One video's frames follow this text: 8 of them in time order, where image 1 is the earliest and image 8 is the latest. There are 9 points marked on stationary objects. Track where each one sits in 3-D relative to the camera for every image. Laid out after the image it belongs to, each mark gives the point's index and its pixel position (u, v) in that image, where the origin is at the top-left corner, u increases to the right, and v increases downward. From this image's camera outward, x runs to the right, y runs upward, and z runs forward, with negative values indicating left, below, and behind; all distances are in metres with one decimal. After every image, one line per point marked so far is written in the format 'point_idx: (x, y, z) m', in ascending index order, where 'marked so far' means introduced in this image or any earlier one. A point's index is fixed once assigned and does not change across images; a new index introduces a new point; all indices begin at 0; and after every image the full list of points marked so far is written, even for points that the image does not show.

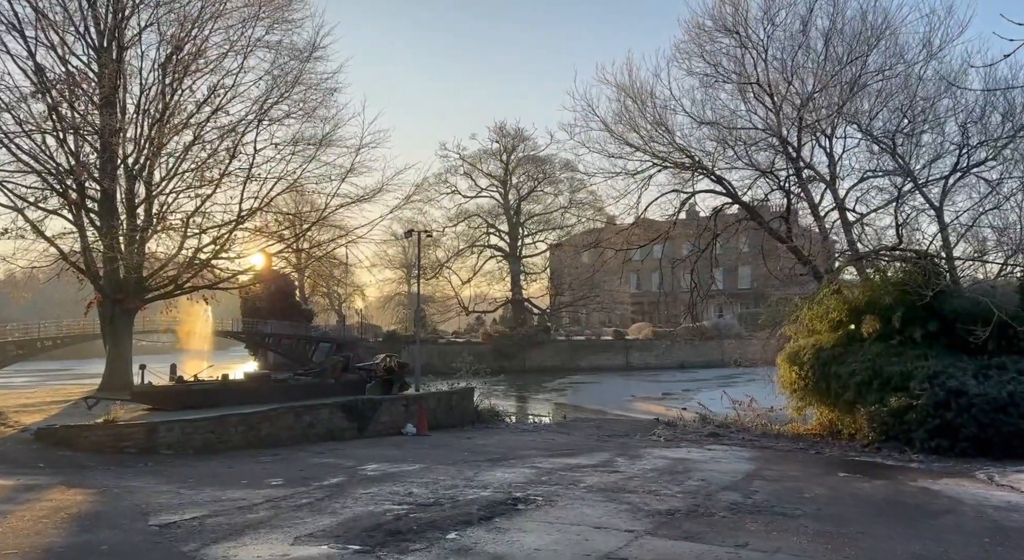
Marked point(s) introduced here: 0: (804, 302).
0: (+5.1, -0.4, +14.0) m
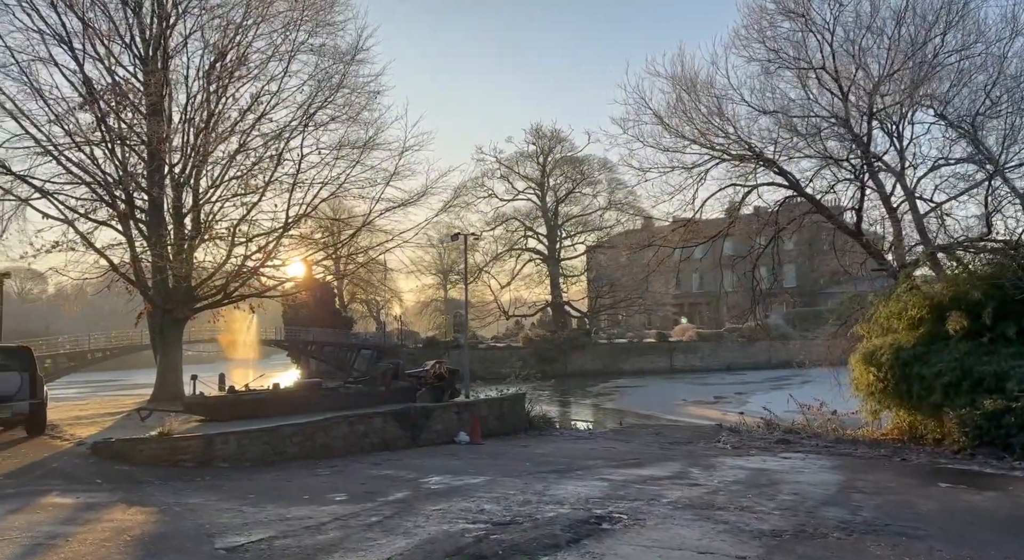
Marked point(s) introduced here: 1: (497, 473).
0: (+6.1, -0.3, +13.3) m
1: (-0.2, -2.6, +10.7) m
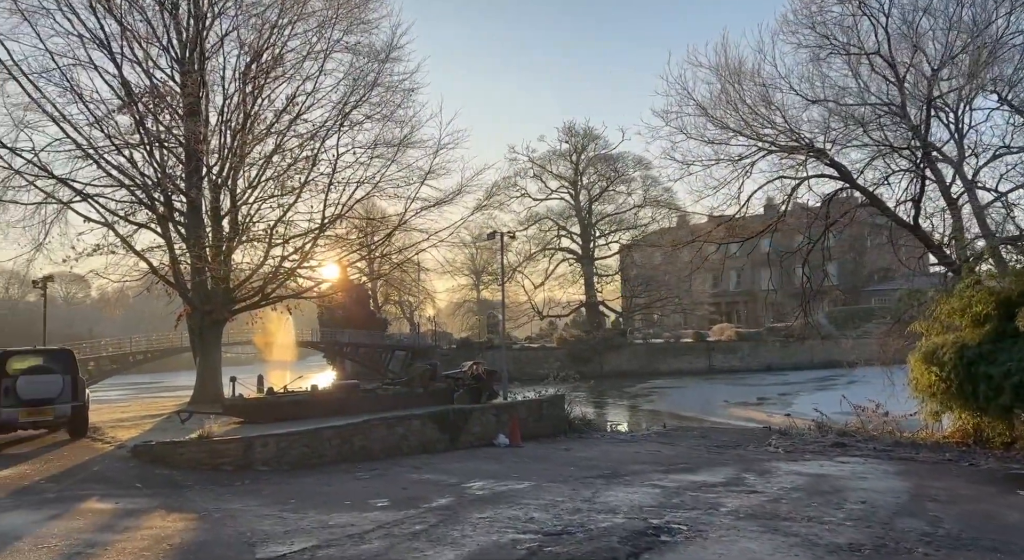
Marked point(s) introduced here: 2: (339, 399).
0: (+6.7, -0.3, +12.7) m
1: (+0.4, -2.6, +10.3) m
2: (-3.6, -2.5, +16.8) m
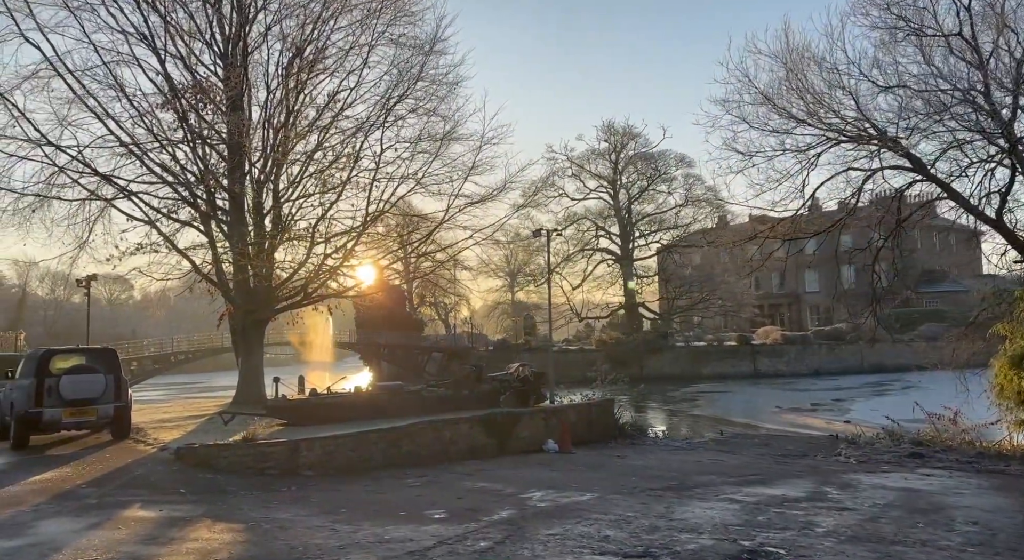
0: (+7.6, -0.3, +11.8) m
1: (+1.2, -2.5, +9.7) m
2: (-2.6, -2.5, +16.3) m
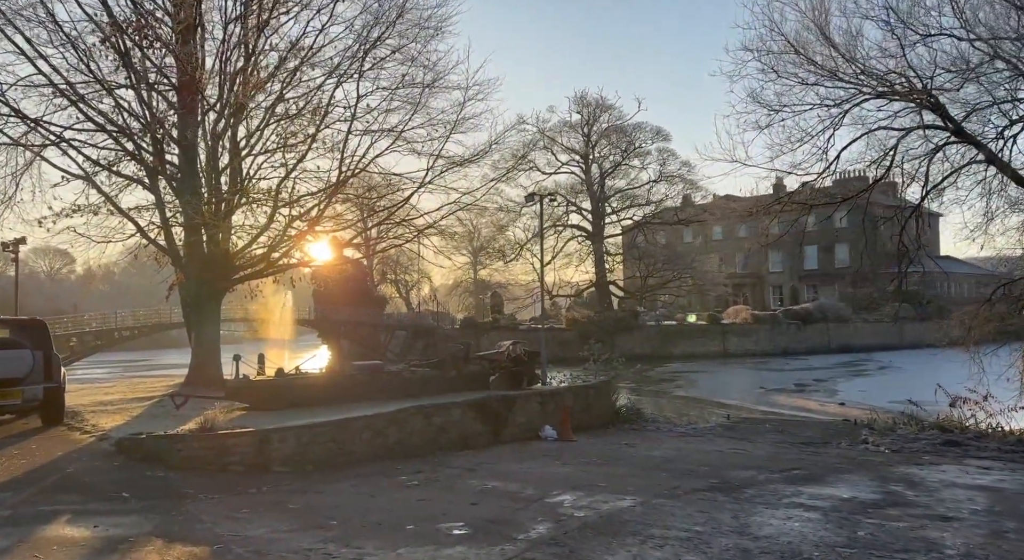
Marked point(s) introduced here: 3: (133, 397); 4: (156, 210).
0: (+7.7, +0.1, +10.5) m
1: (+1.4, -2.1, +8.1) m
2: (-2.8, -1.8, +14.5) m
3: (-7.9, -2.4, +16.8) m
4: (-7.0, +1.4, +15.6) m
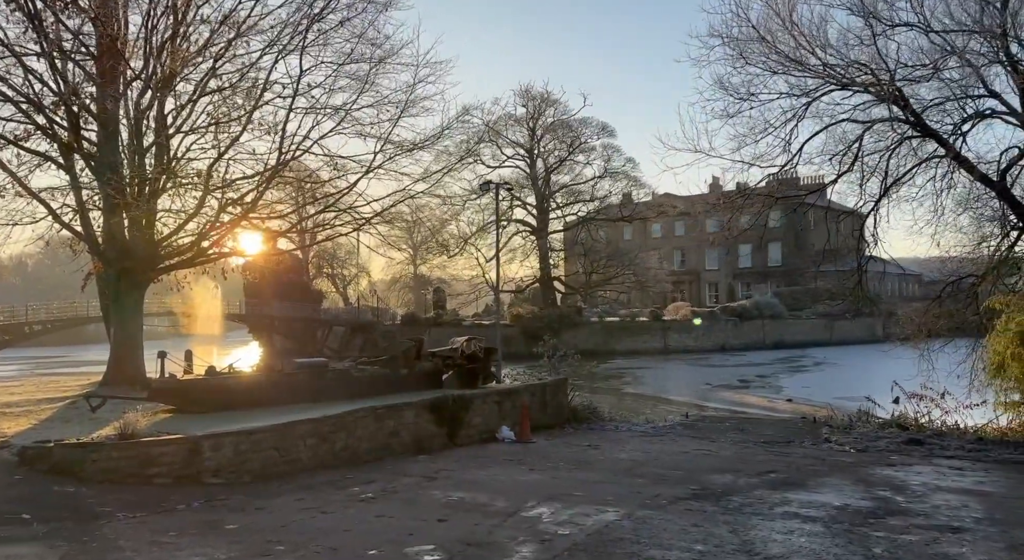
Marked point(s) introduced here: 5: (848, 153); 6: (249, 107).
0: (+7.2, +0.2, +10.2) m
1: (+1.1, -2.0, +7.4) m
2: (-3.6, -1.7, +13.4) m
3: (-8.9, -2.2, +15.4) m
4: (-7.8, +1.6, +14.2) m
5: (+6.6, +2.5, +15.6) m
6: (-4.7, +3.1, +14.1) m
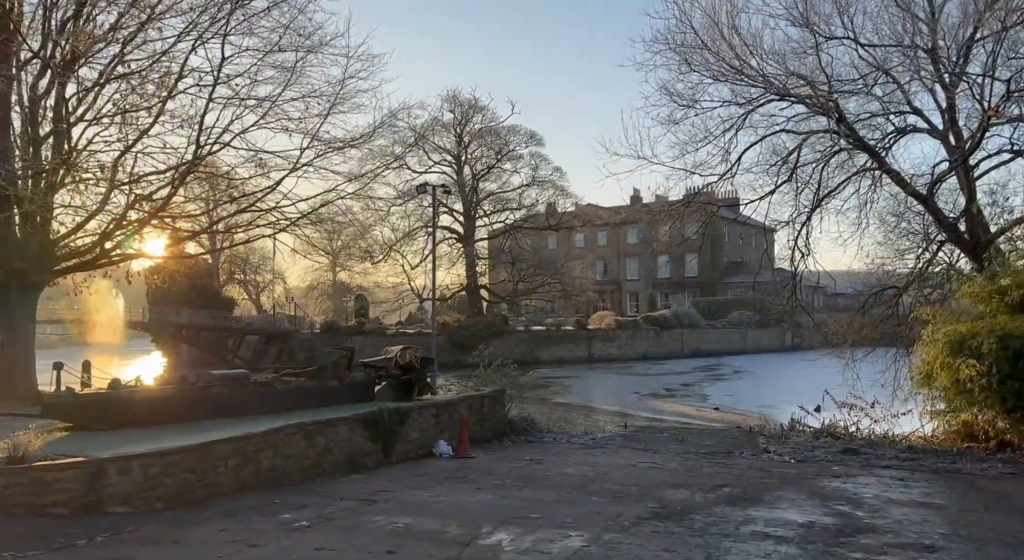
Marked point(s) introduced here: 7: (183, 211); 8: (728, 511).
0: (+6.5, 0.0, +10.4) m
1: (+0.7, -2.1, +6.9) m
2: (-4.6, -1.8, +12.5) m
3: (-10.1, -2.3, +13.9) m
4: (-8.8, +1.5, +12.9) m
5: (+5.3, +2.3, +15.7) m
6: (-5.7, +3.0, +13.1) m
7: (-6.4, +1.4, +15.8) m
8: (+2.1, -2.2, +7.7) m
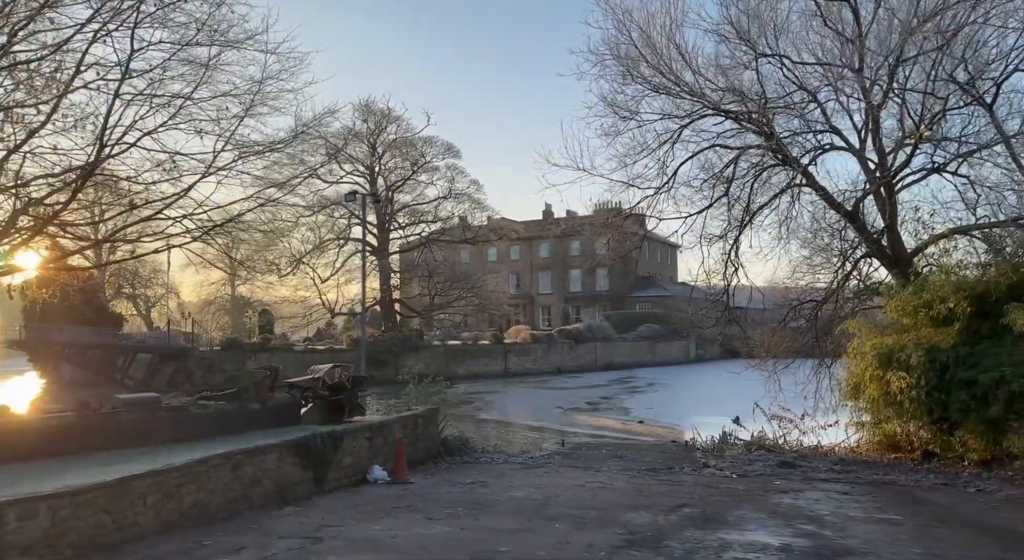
0: (+5.8, -0.1, +10.6) m
1: (+0.4, -2.2, +6.5) m
2: (-5.4, -2.0, +11.4) m
3: (-11.1, -2.5, +12.1) m
4: (-9.7, +1.3, +11.3) m
5: (+4.0, +2.0, +15.8) m
6: (-6.6, +2.8, +12.0) m
7: (-7.6, +1.1, +14.5) m
8: (+1.7, -2.4, +7.4) m
